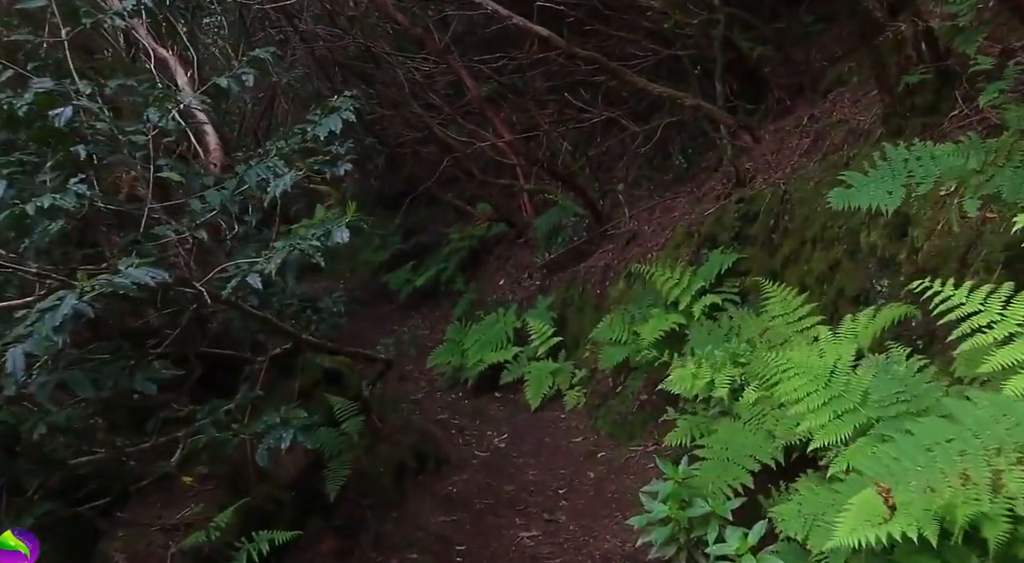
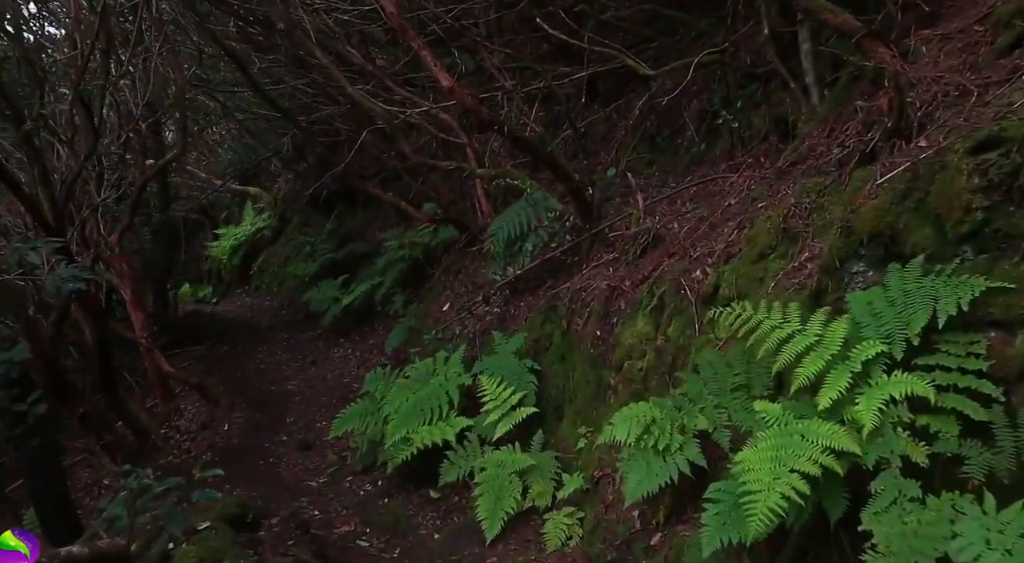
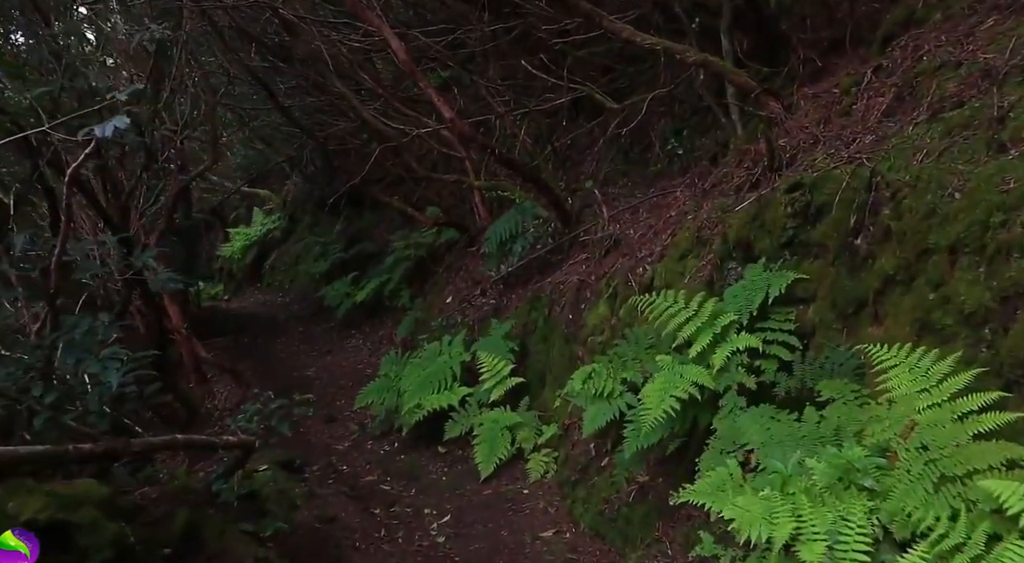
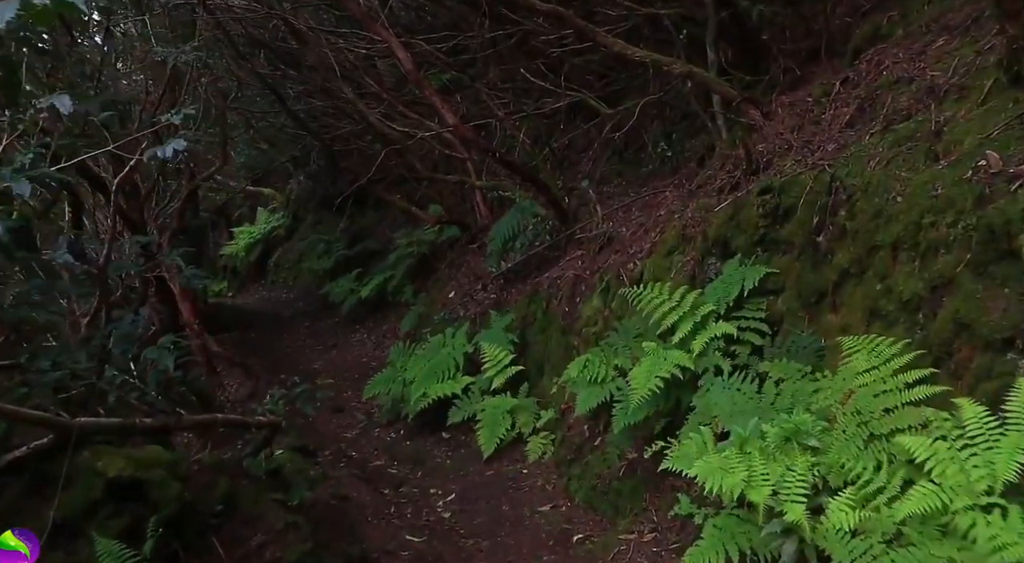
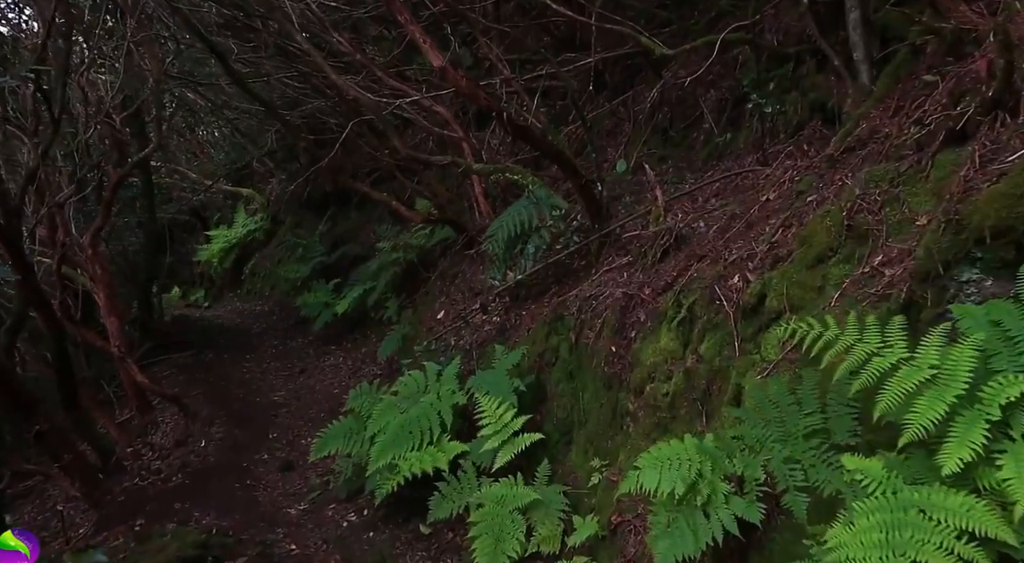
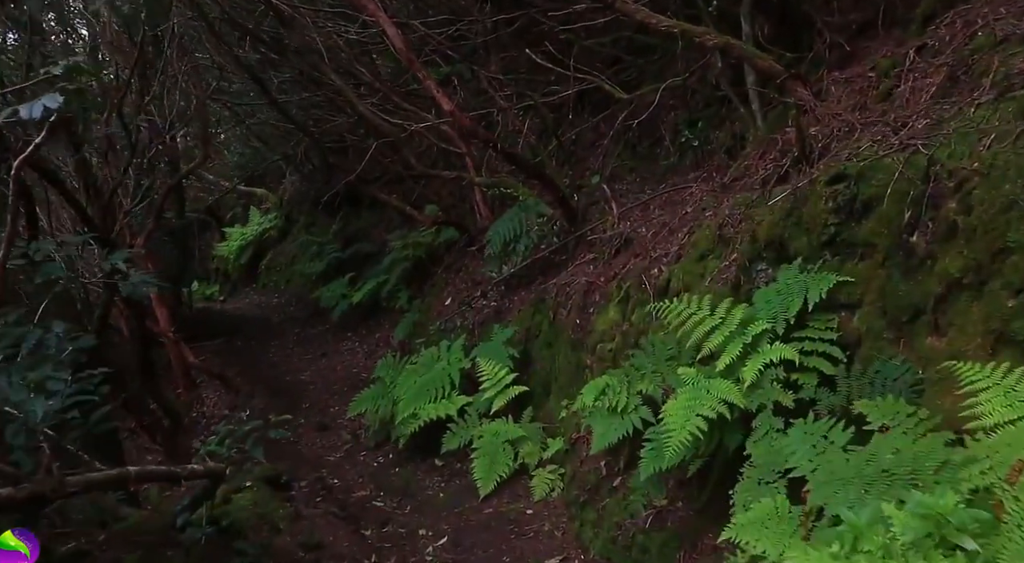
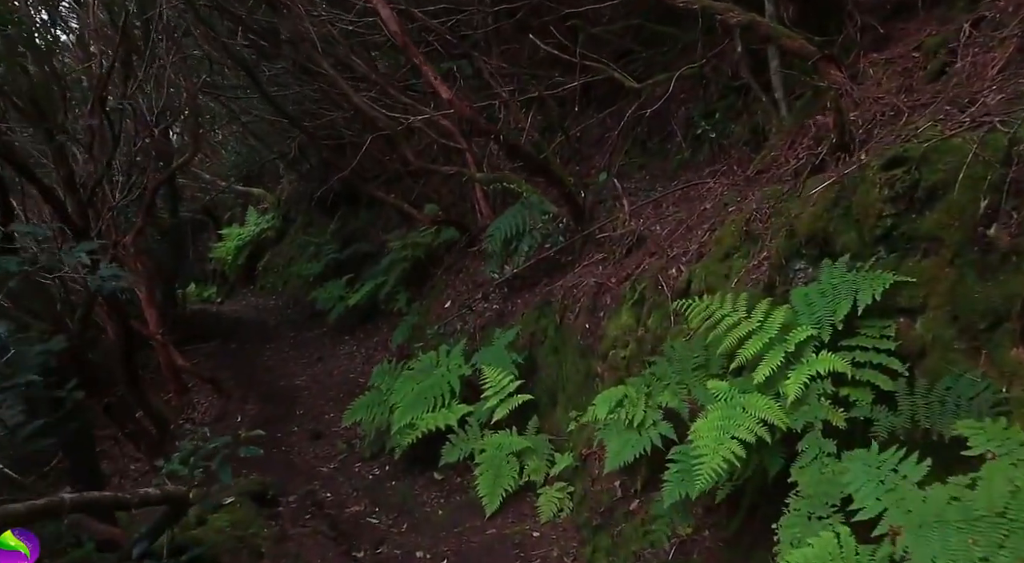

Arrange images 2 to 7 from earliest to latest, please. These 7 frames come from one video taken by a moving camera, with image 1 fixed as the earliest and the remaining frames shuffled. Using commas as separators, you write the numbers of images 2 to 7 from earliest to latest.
4, 3, 6, 7, 2, 5
